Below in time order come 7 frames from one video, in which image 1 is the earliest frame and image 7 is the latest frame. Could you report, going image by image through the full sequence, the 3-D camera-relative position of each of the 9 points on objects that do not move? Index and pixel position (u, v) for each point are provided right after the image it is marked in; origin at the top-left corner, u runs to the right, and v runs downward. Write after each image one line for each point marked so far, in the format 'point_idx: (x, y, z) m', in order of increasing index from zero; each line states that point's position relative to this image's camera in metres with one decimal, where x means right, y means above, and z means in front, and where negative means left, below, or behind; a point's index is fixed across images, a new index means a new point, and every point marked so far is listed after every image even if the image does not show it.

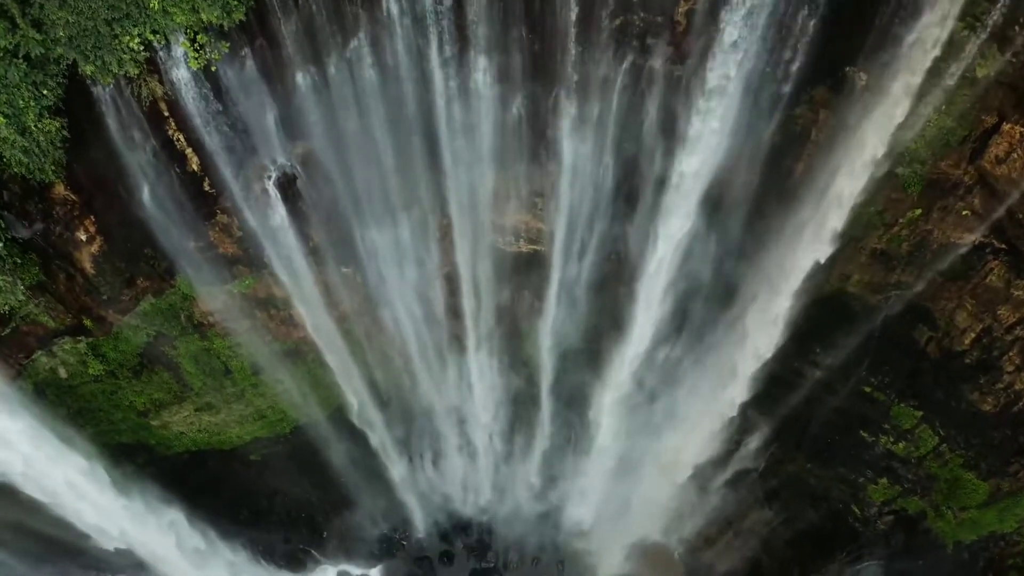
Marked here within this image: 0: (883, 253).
0: (+5.2, +0.5, +9.6) m
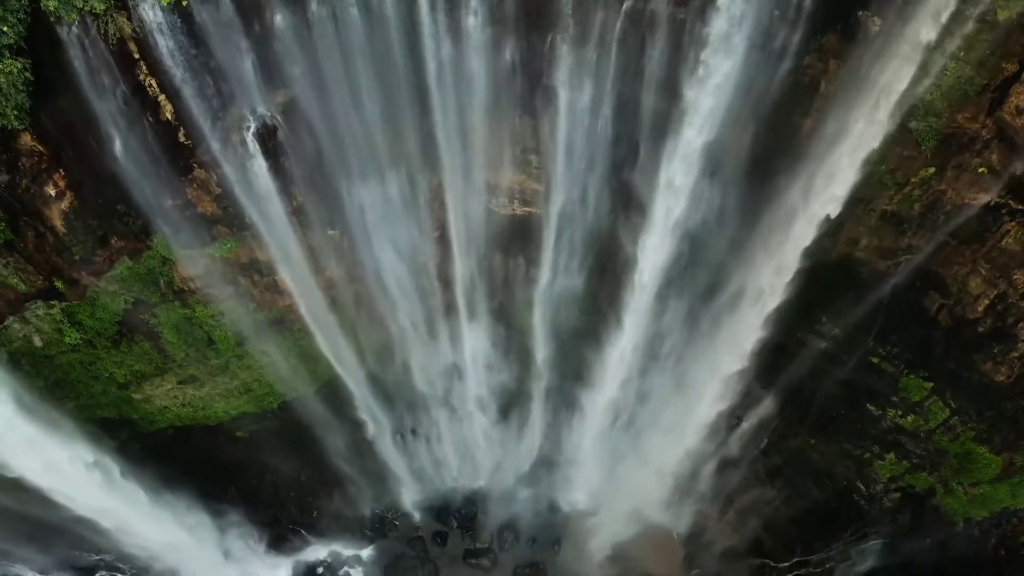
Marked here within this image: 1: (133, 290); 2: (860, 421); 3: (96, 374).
0: (+5.1, +1.0, +9.2) m
1: (-5.2, 0.0, +9.5) m
2: (+5.5, -2.1, +10.9) m
3: (-6.3, -1.3, +10.5) m
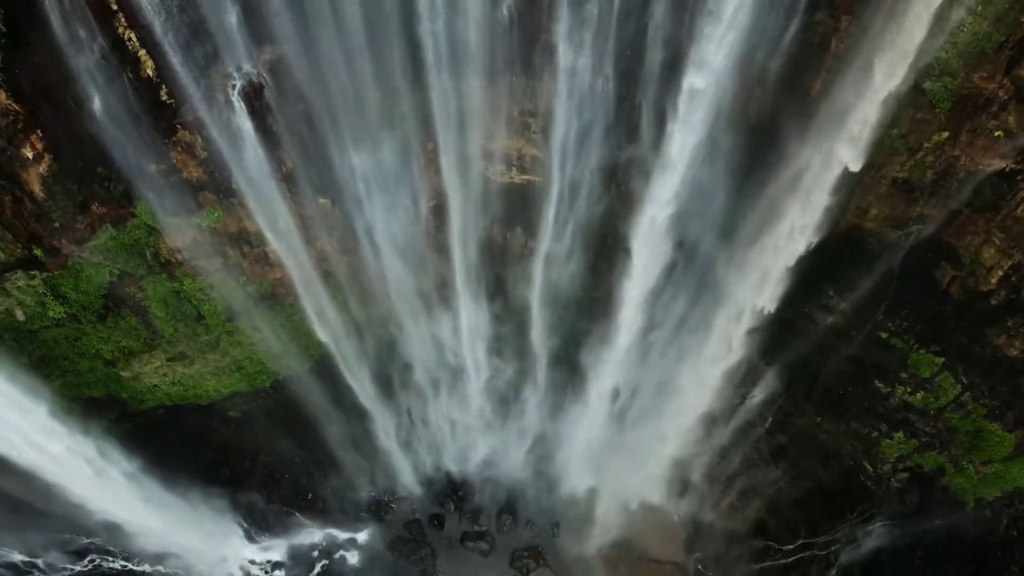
0: (+5.1, +1.4, +8.9) m
1: (-5.3, +0.4, +9.2) m
2: (+5.5, -1.7, +10.6) m
3: (-6.4, -0.9, +10.2) m
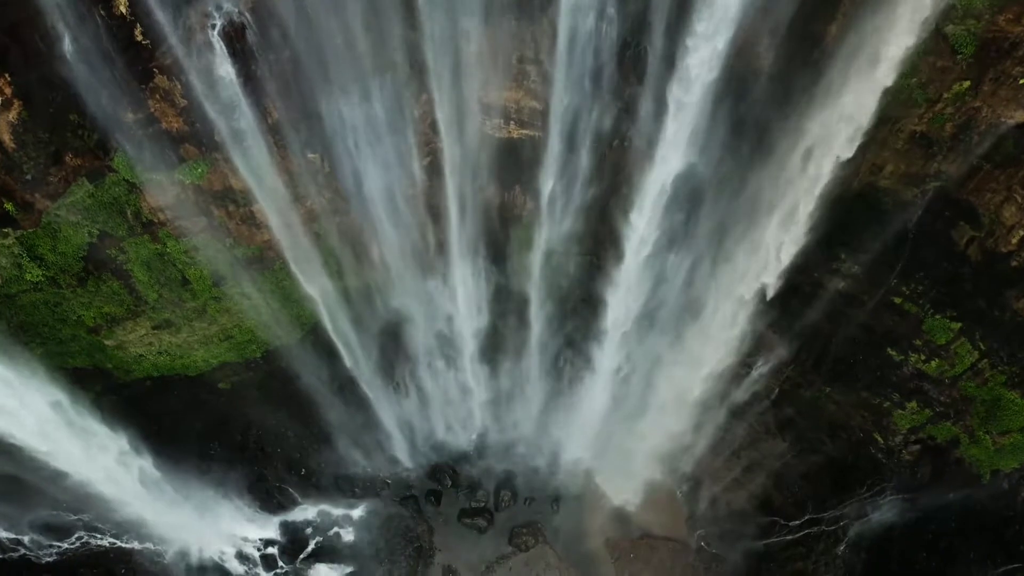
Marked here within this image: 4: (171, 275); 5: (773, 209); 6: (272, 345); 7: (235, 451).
0: (+5.1, +1.9, +8.4) m
1: (-5.3, +0.9, +8.8) m
2: (+5.5, -1.2, +10.2) m
3: (-6.4, -0.4, +9.8) m
4: (-4.8, +0.2, +9.7) m
5: (+3.7, +1.1, +9.6) m
6: (-3.9, -0.9, +11.1) m
7: (-4.9, -2.8, +12.0) m
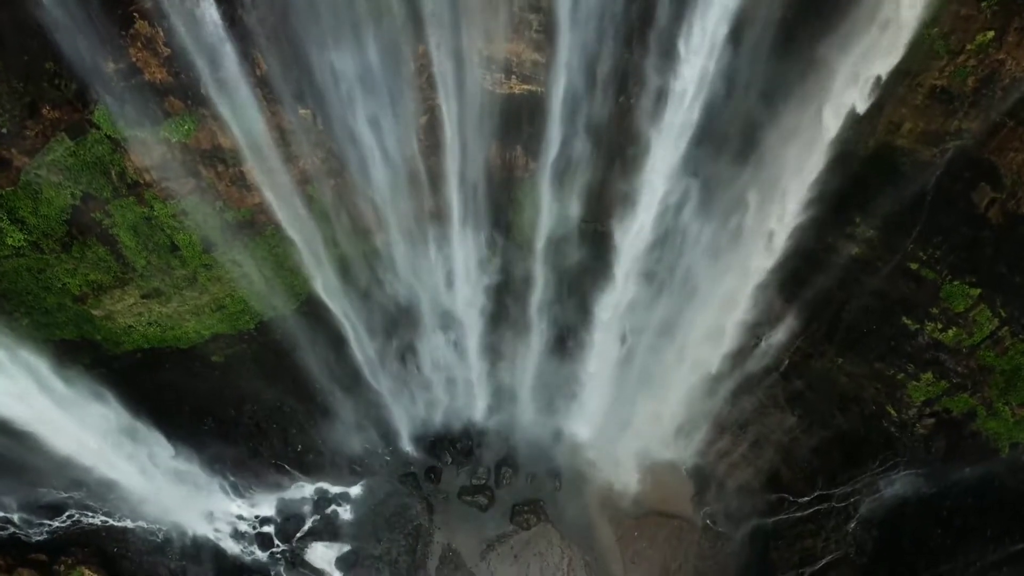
0: (+5.1, +2.3, +8.0) m
1: (-5.3, +1.3, +8.4) m
2: (+5.5, -0.7, +9.9) m
3: (-6.4, 0.0, +9.4) m
4: (-4.8, +0.6, +9.3) m
5: (+3.7, +1.6, +9.2) m
6: (-3.8, -0.4, +10.7) m
7: (-4.8, -2.3, +11.7) m
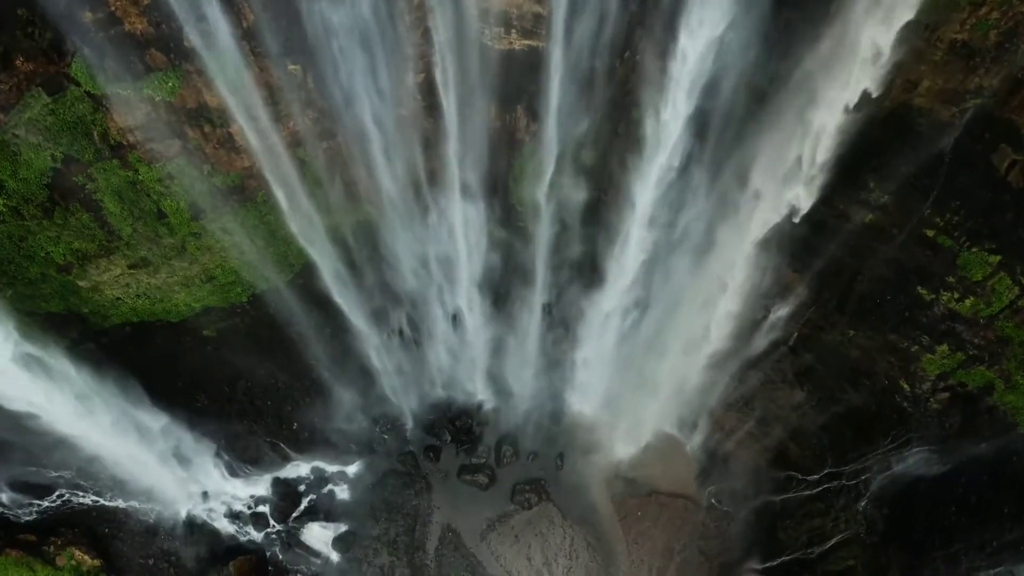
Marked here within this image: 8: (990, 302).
0: (+5.1, +2.7, +7.6) m
1: (-5.3, +1.7, +8.0) m
2: (+5.5, -0.3, +9.5) m
3: (-6.4, +0.5, +9.1) m
4: (-4.8, +1.1, +9.0) m
5: (+3.7, +2.0, +8.9) m
6: (-3.8, 0.0, +10.4) m
7: (-4.8, -1.9, +11.4) m
8: (+6.2, -0.2, +8.9) m
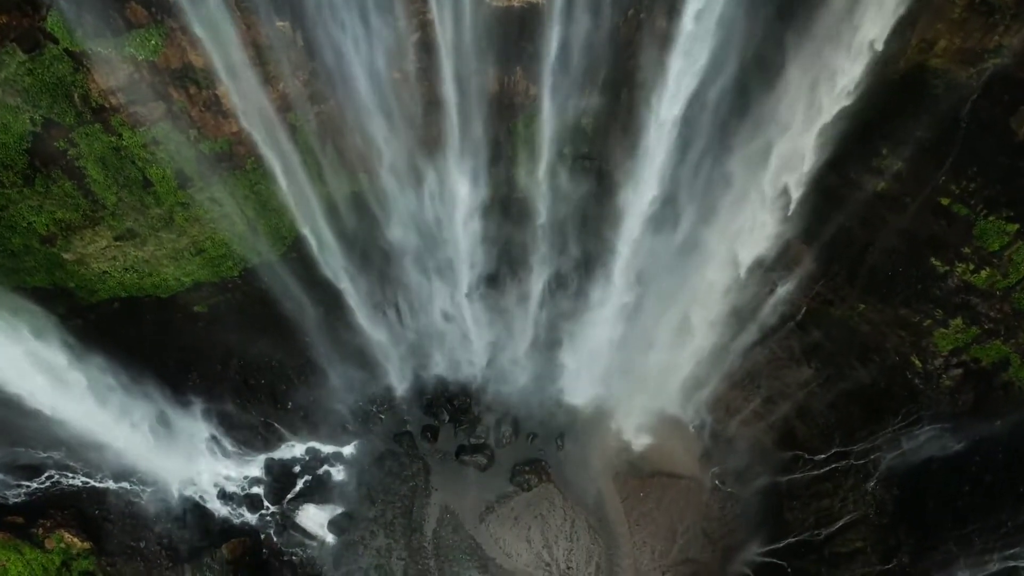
0: (+5.1, +3.1, +7.3) m
1: (-5.3, +2.1, +7.7) m
2: (+5.5, +0.1, +9.2) m
3: (-6.4, +0.8, +8.8) m
4: (-4.8, +1.4, +8.7) m
5: (+3.7, +2.4, +8.5) m
6: (-3.8, +0.4, +10.1) m
7: (-4.8, -1.5, +11.1) m
8: (+6.2, +0.2, +8.6) m
